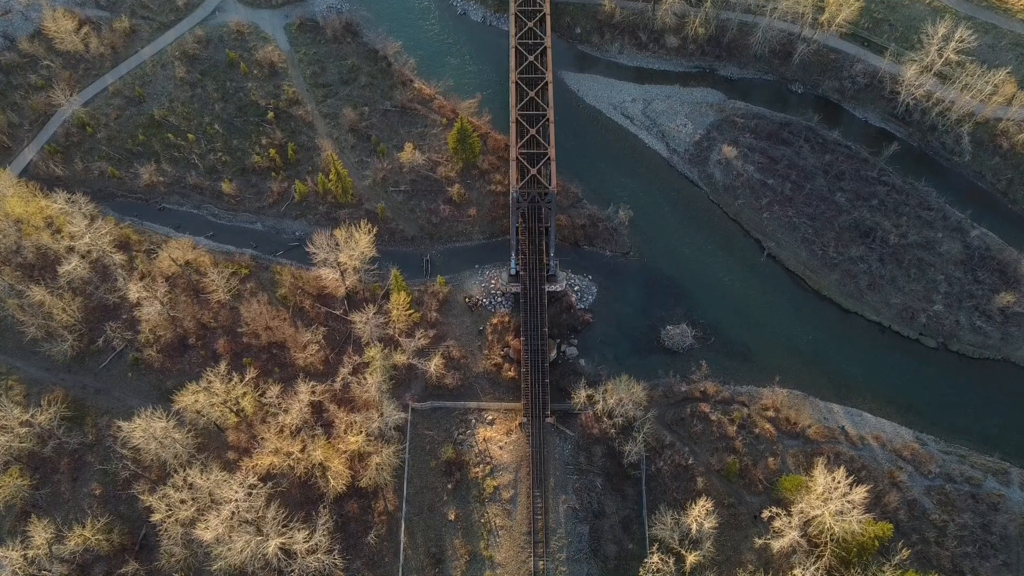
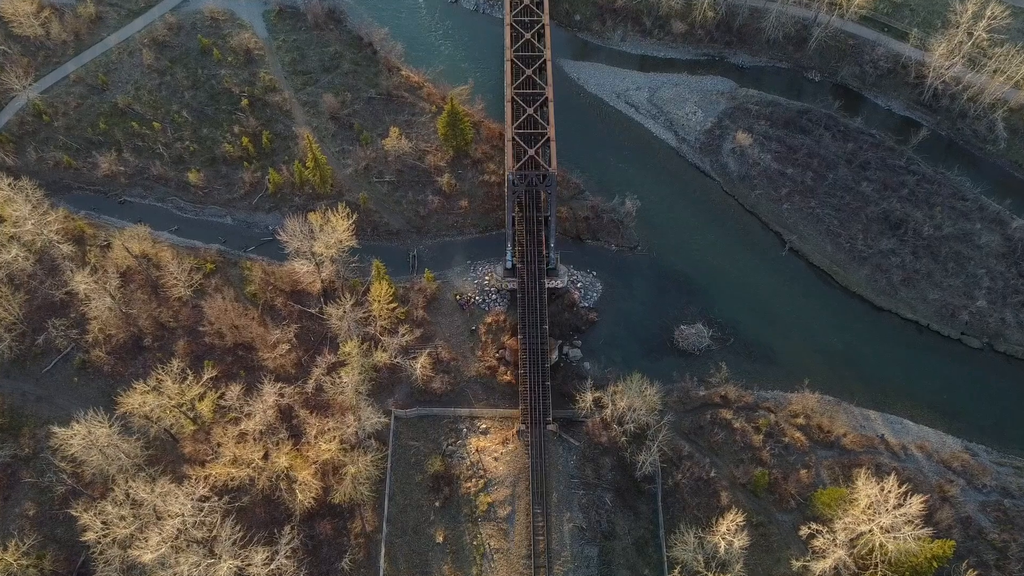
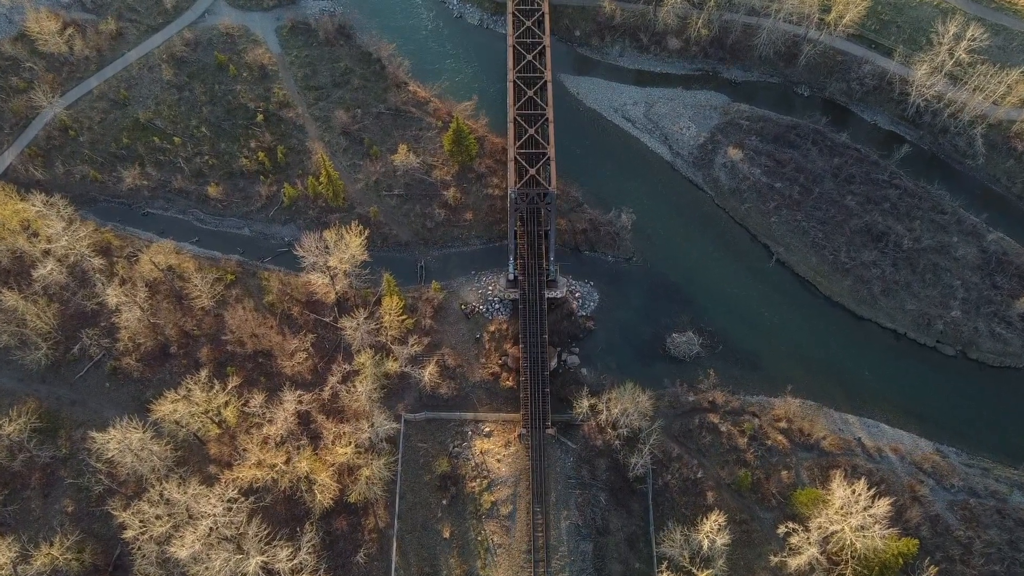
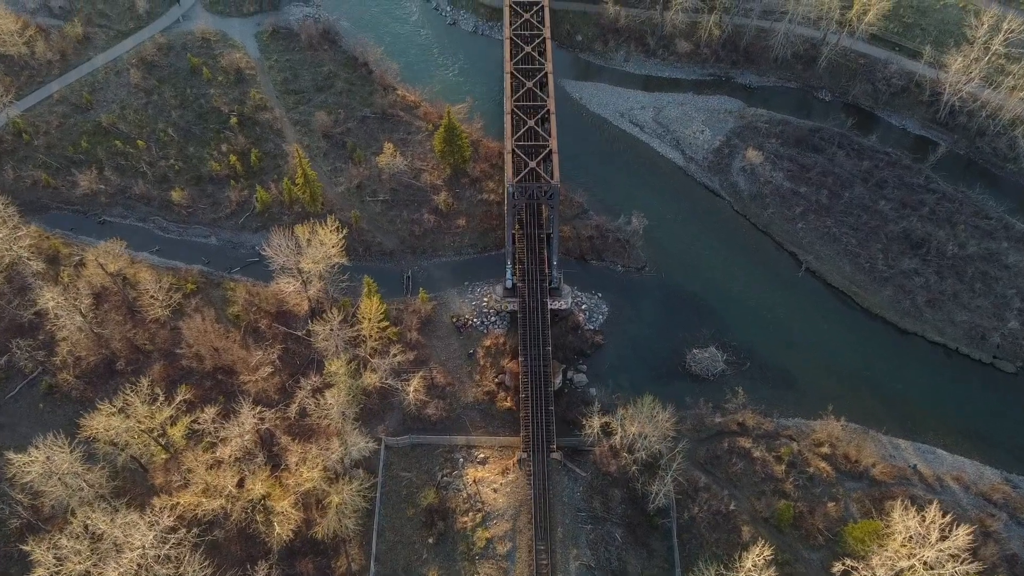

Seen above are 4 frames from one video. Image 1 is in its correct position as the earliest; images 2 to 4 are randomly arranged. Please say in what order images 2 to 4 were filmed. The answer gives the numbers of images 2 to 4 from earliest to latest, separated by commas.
3, 2, 4
